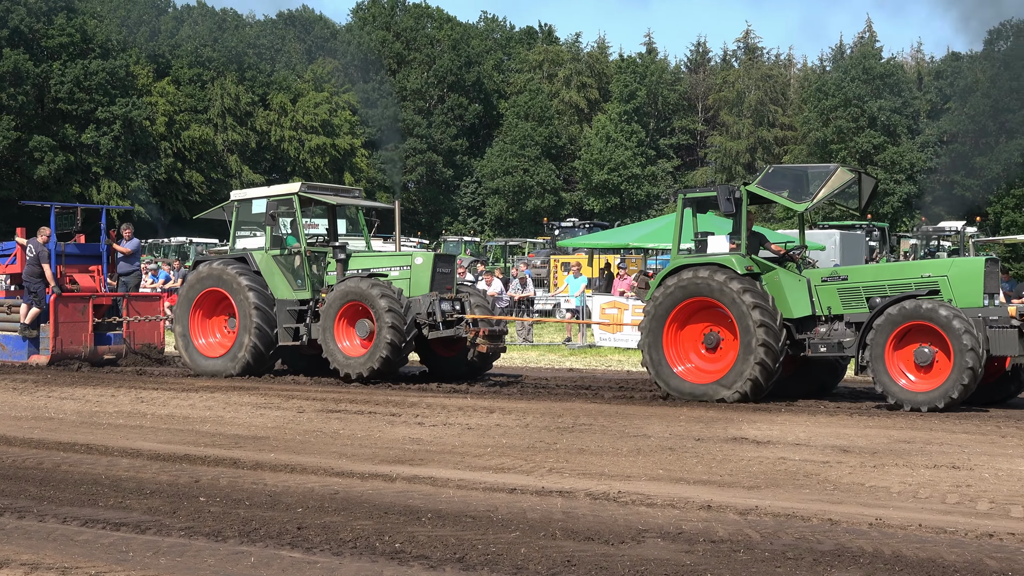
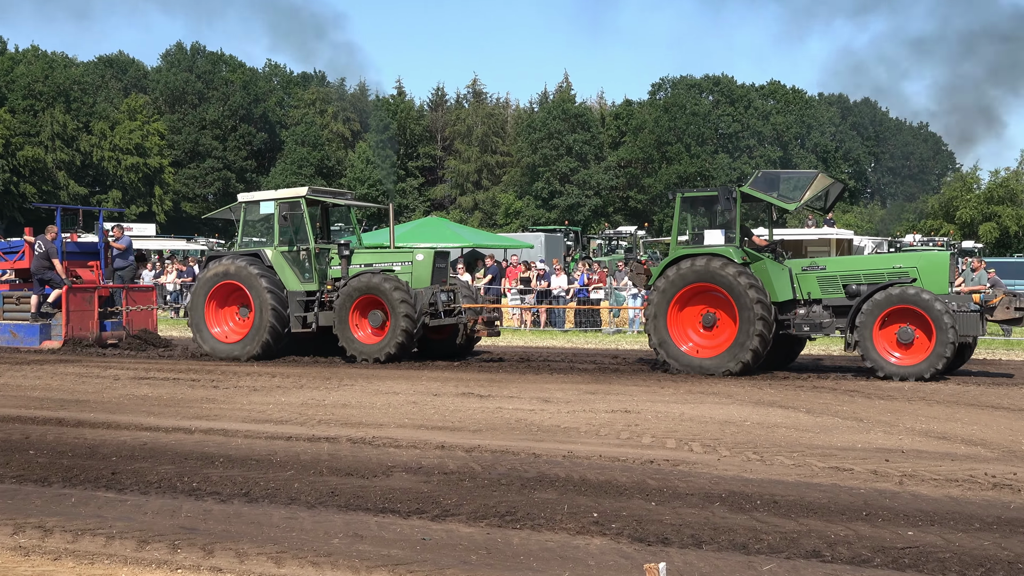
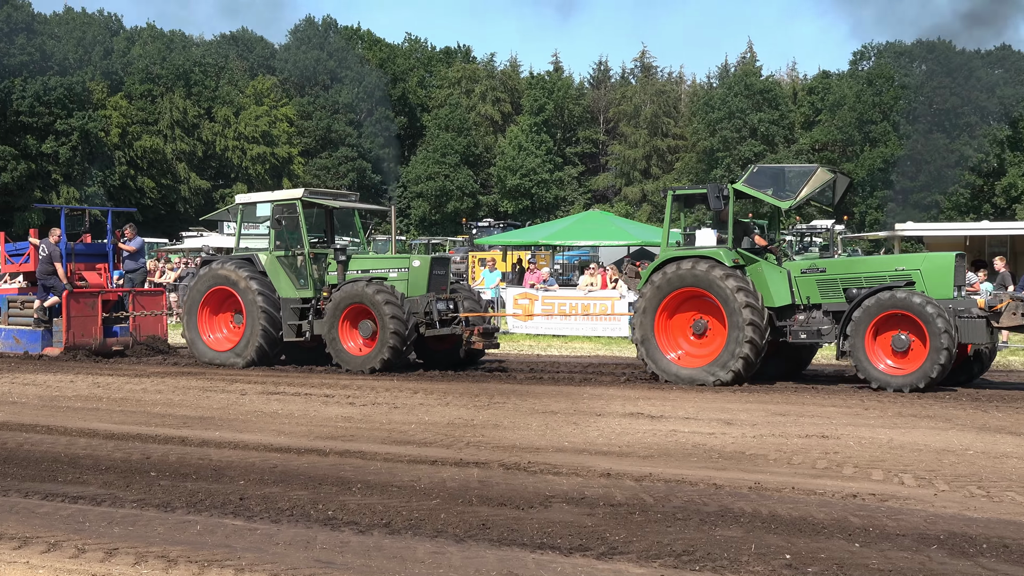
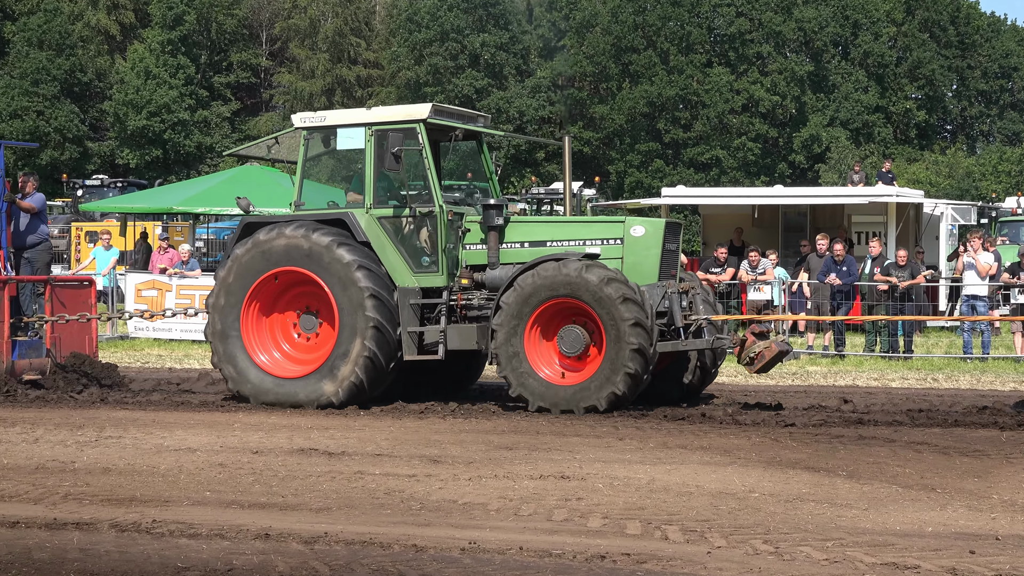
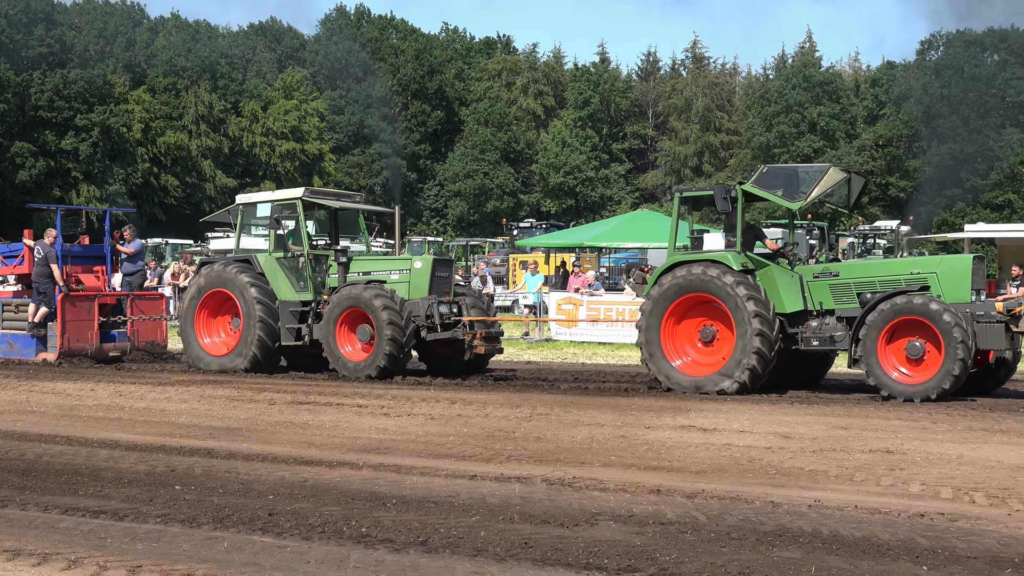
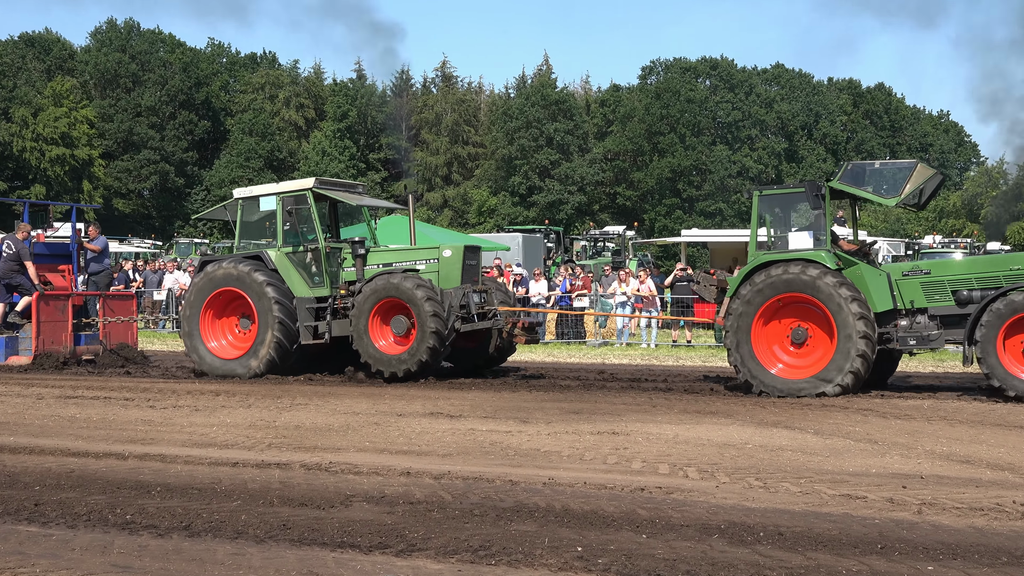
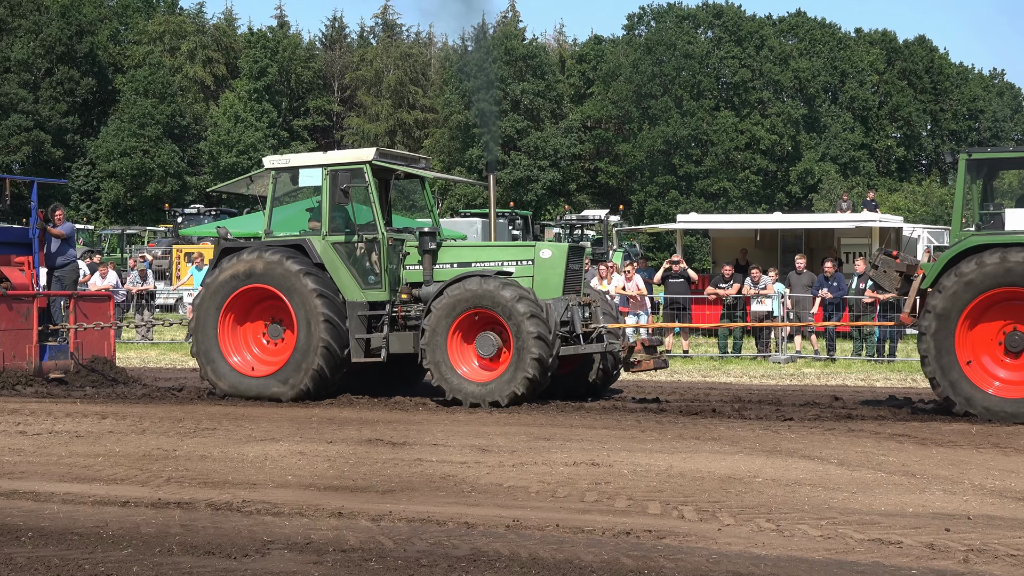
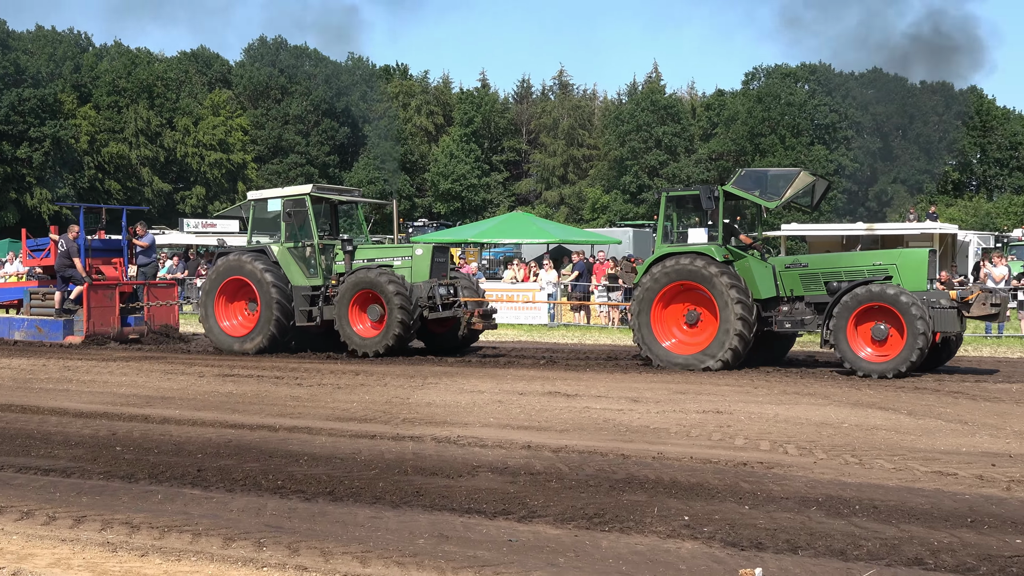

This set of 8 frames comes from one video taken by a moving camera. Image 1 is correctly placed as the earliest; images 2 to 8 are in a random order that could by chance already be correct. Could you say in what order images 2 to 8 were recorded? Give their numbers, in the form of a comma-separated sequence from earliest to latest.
5, 3, 8, 2, 6, 7, 4
